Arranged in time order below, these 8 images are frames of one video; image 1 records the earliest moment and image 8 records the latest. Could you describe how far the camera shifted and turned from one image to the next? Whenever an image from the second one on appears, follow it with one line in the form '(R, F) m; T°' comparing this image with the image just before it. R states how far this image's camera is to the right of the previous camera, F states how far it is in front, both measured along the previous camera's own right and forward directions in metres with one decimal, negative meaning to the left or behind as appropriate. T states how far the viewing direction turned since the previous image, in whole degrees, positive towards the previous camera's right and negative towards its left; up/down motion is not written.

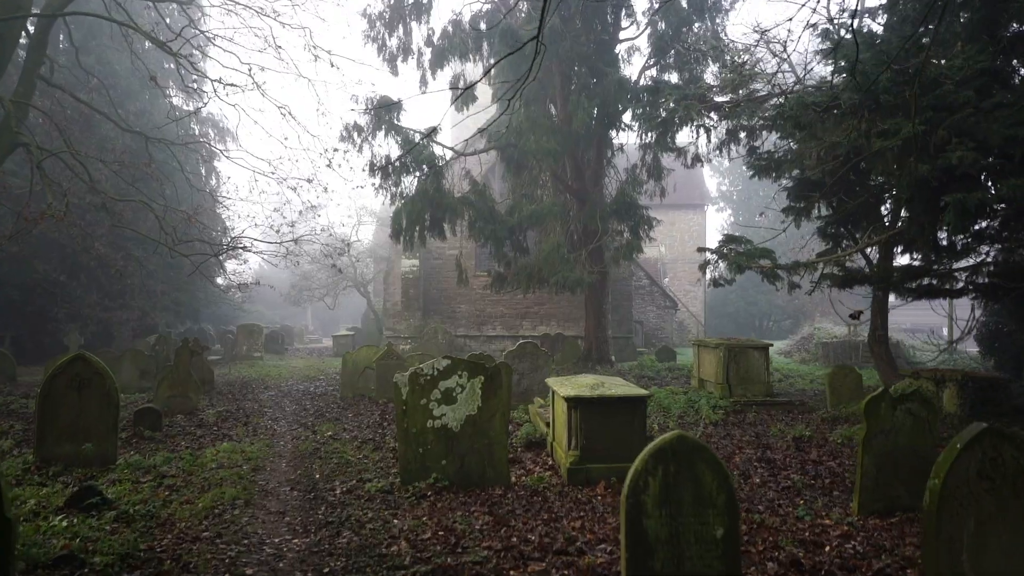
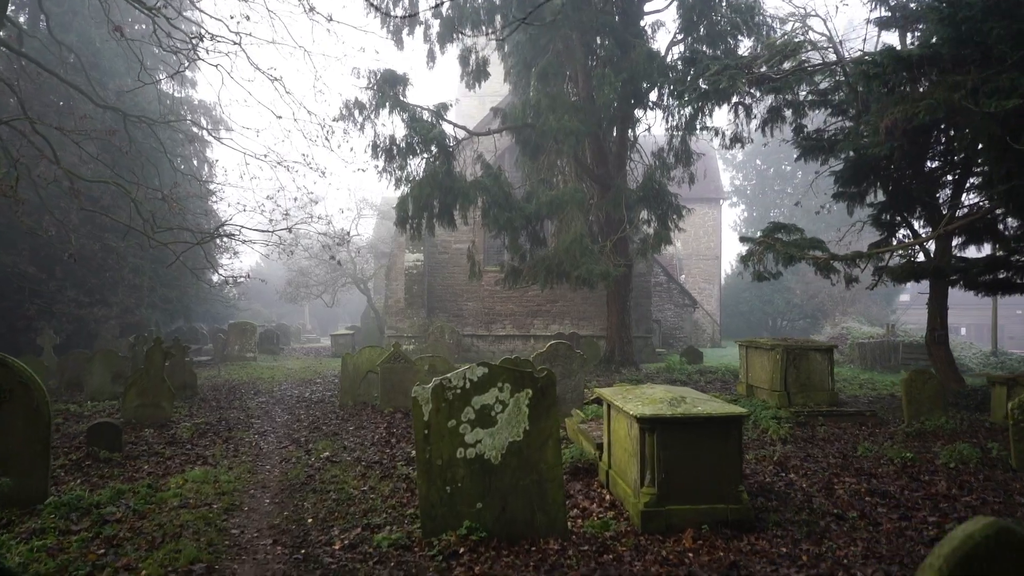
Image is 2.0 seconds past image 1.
(-0.4, +1.3) m; 0°
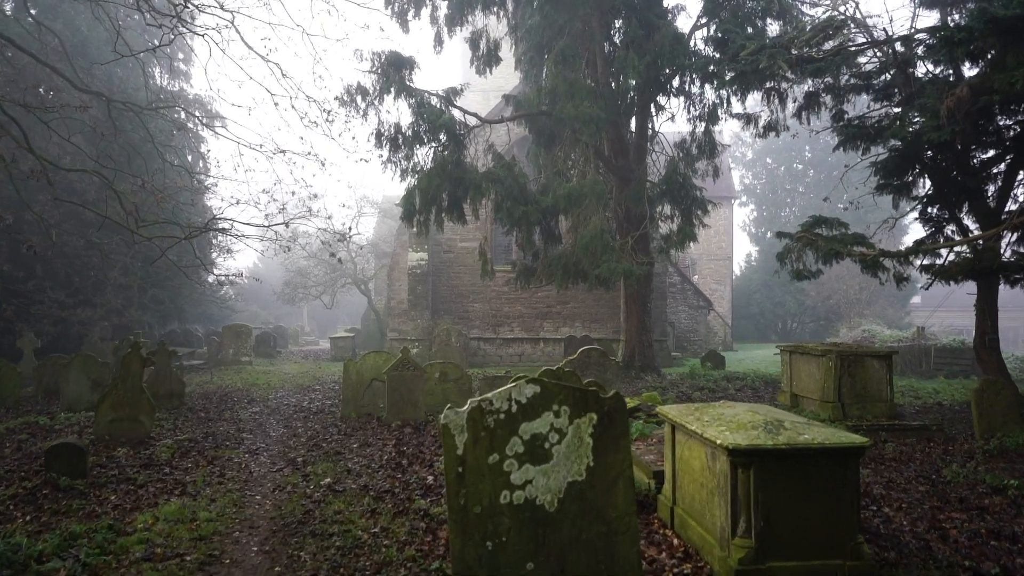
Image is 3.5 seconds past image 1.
(-0.3, +0.9) m; 0°
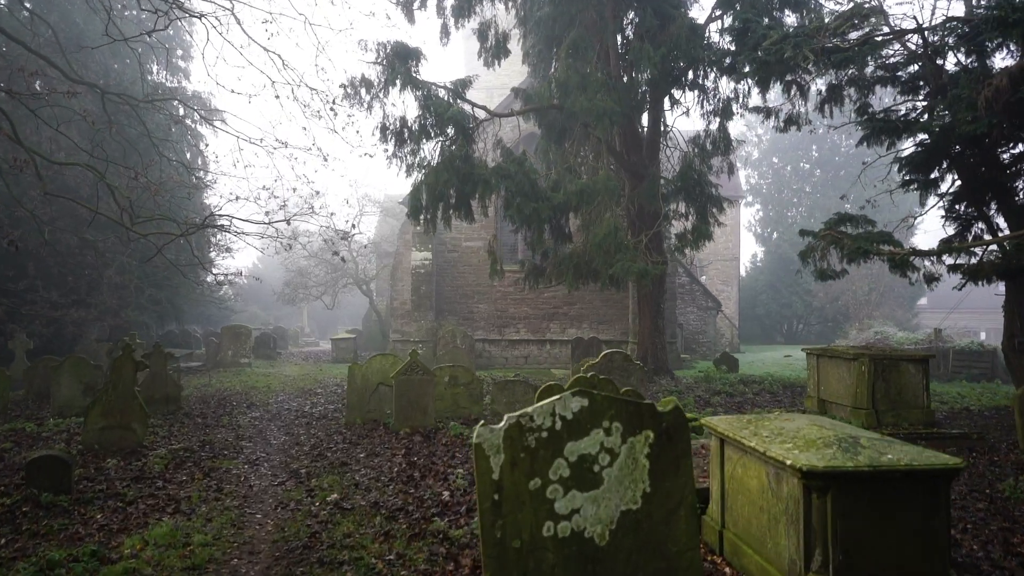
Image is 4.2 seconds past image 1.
(-0.2, +0.4) m; 0°
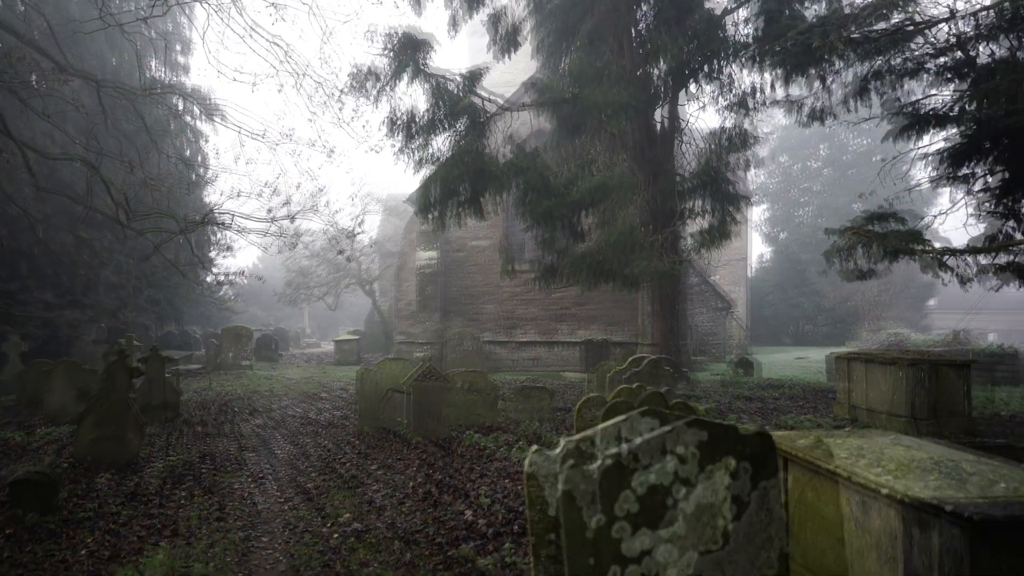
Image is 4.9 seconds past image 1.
(-0.2, +0.5) m; 0°
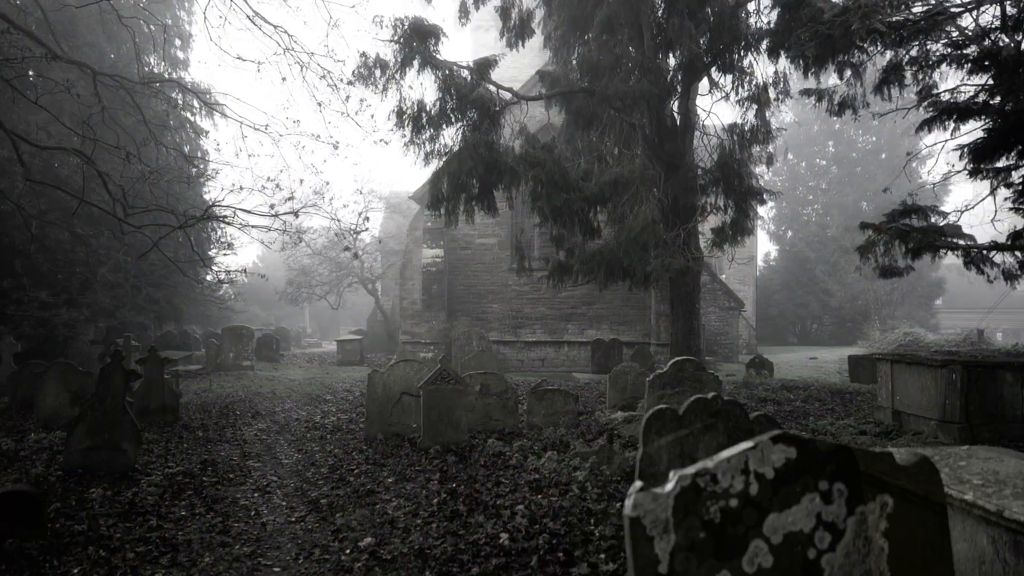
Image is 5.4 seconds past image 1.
(-0.2, +0.4) m; 0°
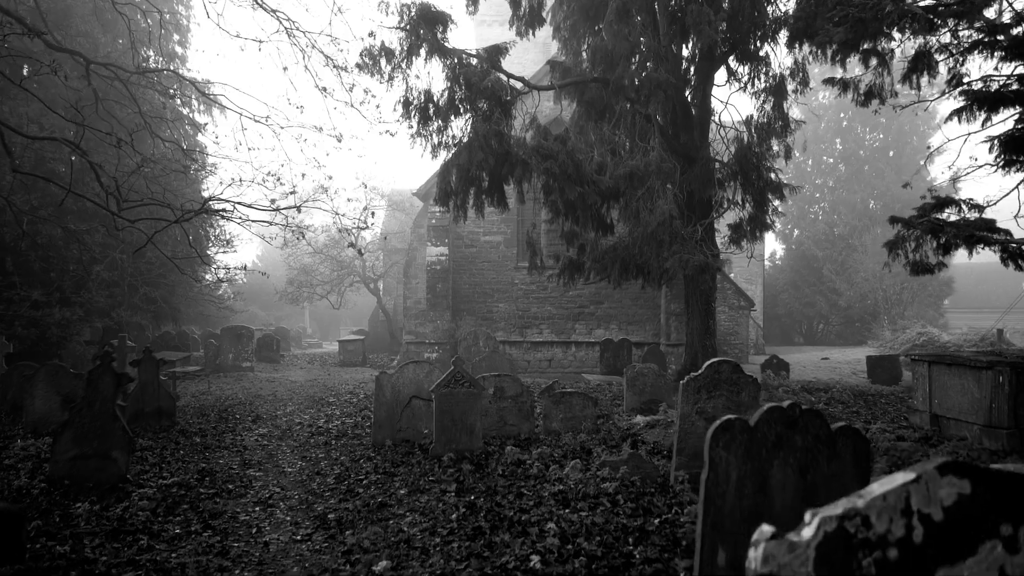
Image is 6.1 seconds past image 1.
(-0.2, +0.4) m; 0°
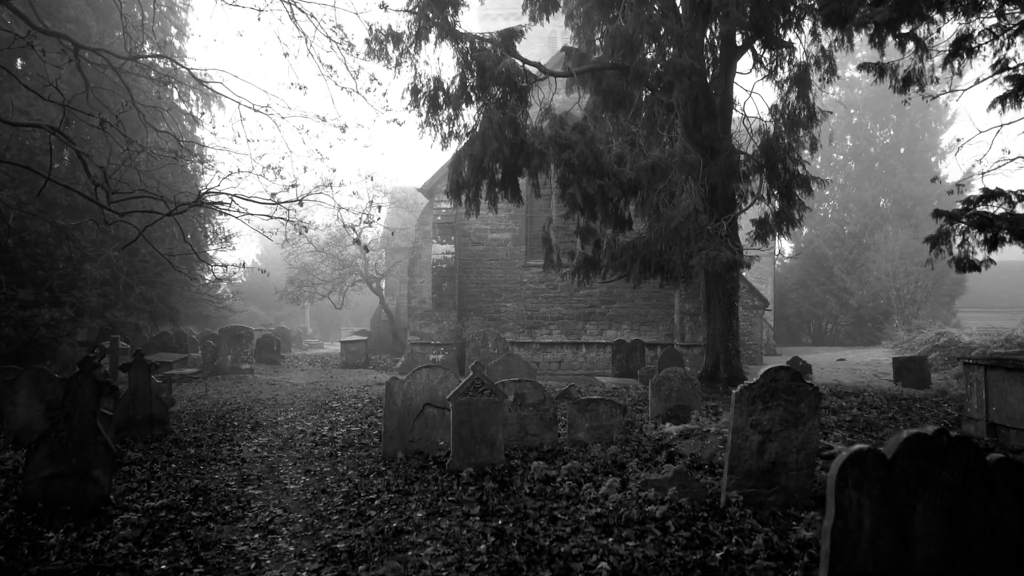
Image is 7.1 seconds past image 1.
(-0.2, +0.6) m; 0°
